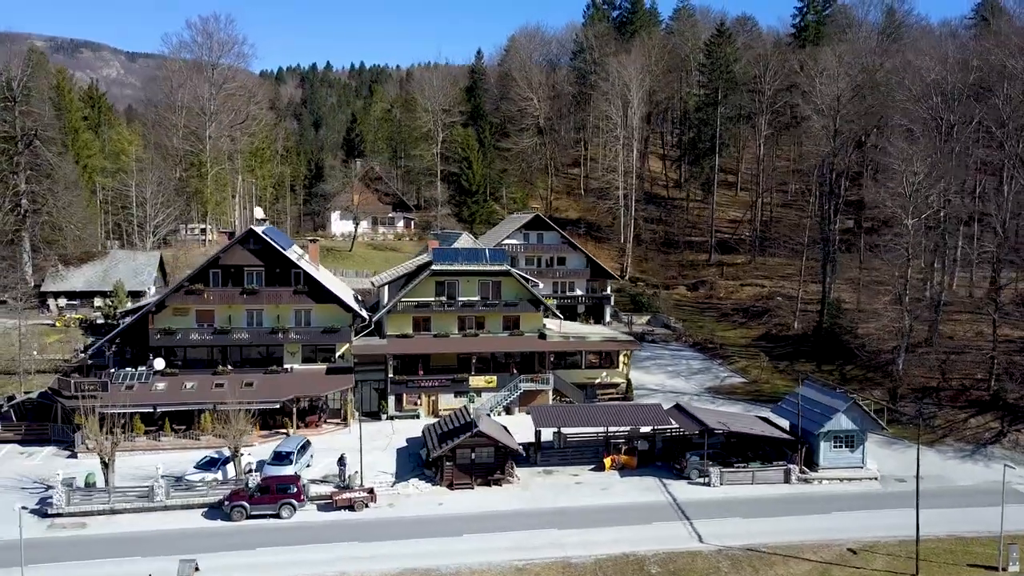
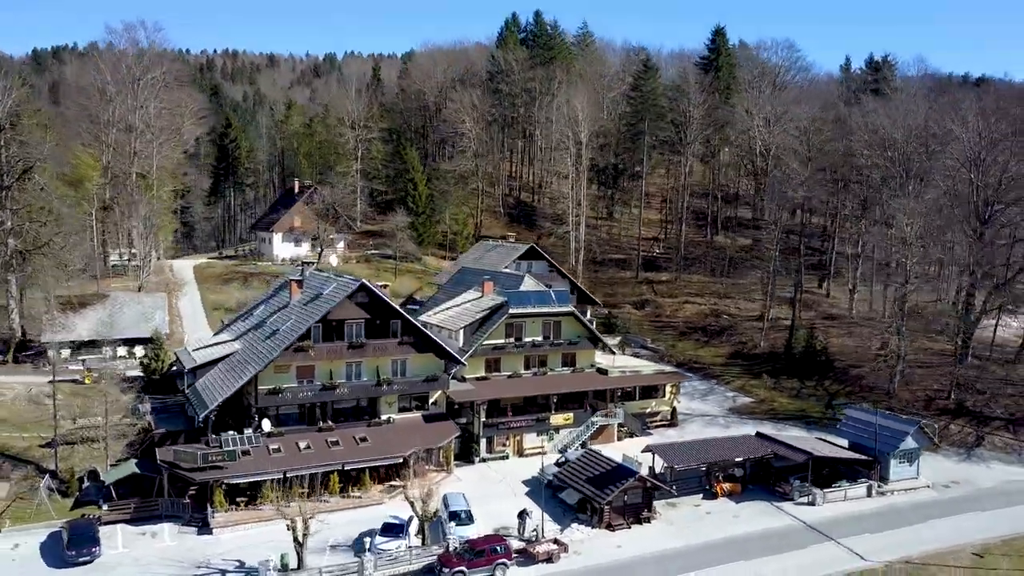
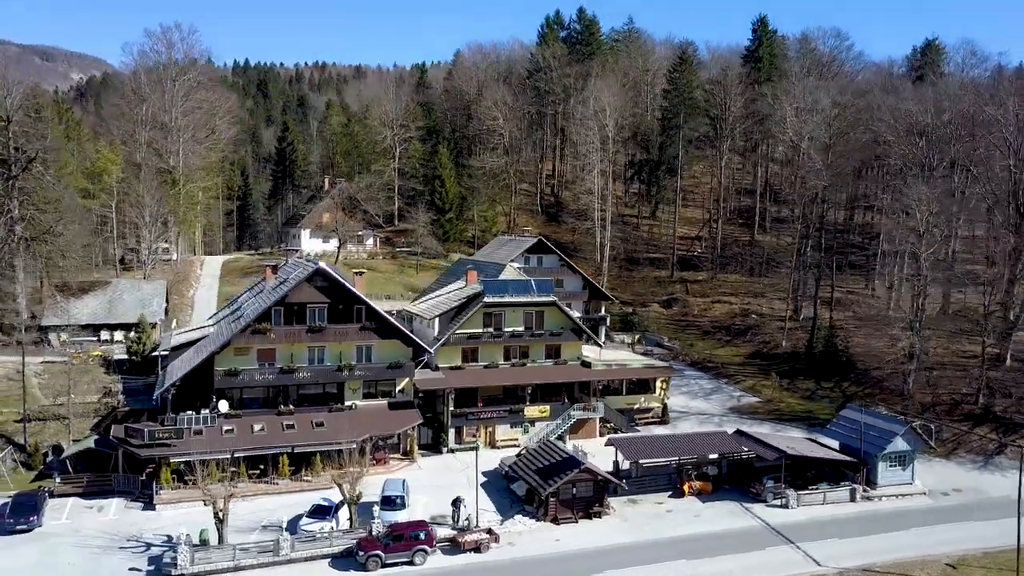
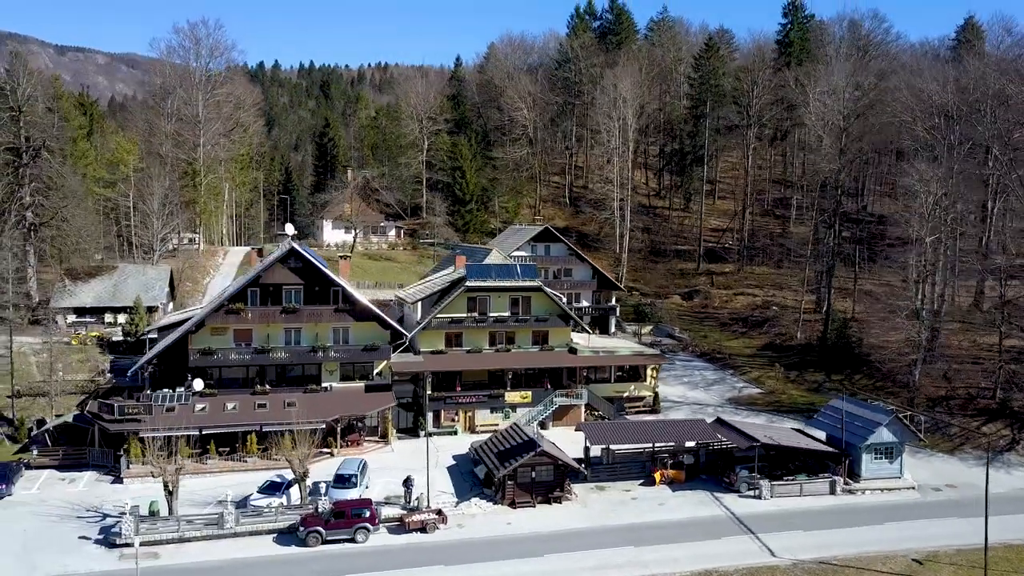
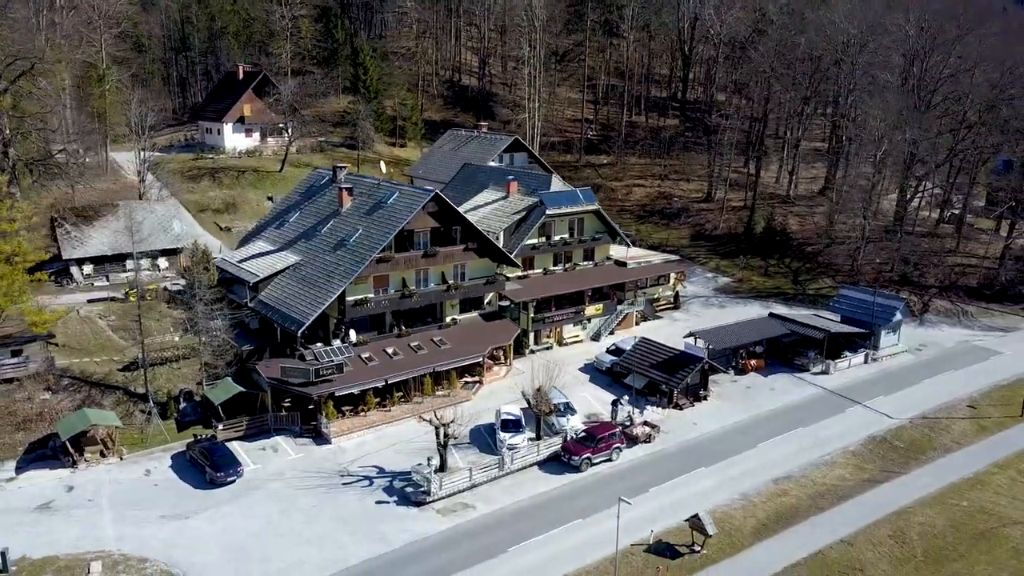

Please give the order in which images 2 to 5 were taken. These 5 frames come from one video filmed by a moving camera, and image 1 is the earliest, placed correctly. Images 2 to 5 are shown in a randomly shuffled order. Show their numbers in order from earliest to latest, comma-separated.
4, 3, 2, 5
